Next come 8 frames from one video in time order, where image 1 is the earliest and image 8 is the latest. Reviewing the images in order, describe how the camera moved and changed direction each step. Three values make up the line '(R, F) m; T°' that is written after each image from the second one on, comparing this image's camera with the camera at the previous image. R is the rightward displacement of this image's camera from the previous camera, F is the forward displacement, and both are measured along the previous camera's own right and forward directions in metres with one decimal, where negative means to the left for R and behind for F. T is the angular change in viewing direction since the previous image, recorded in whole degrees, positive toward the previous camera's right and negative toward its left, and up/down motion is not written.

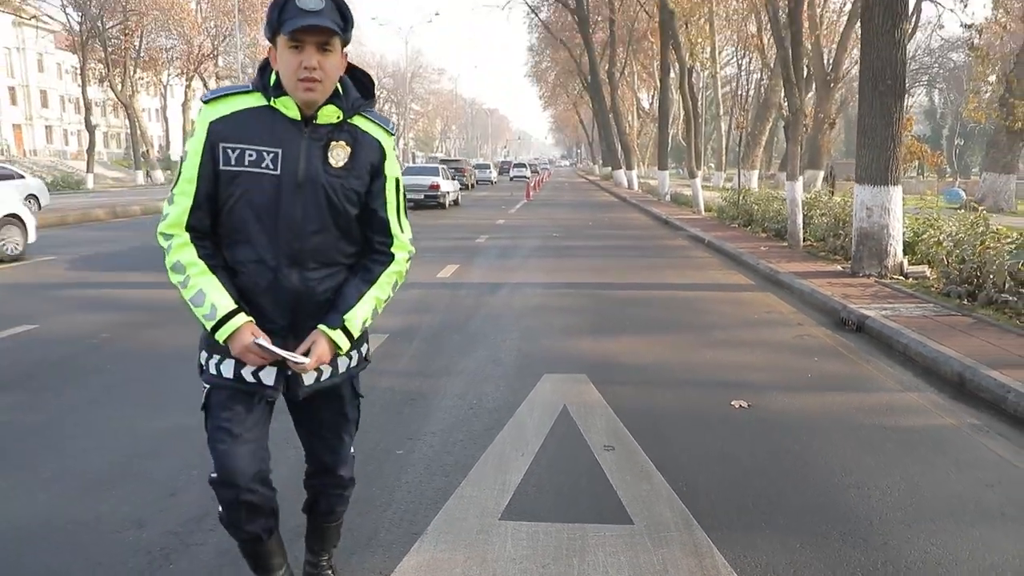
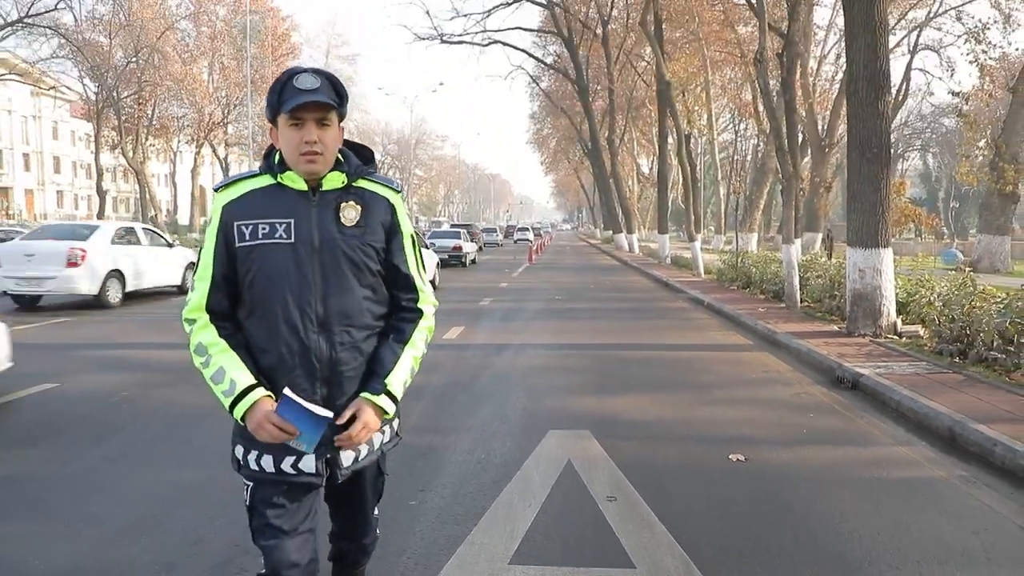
(0.0, -0.3) m; 0°
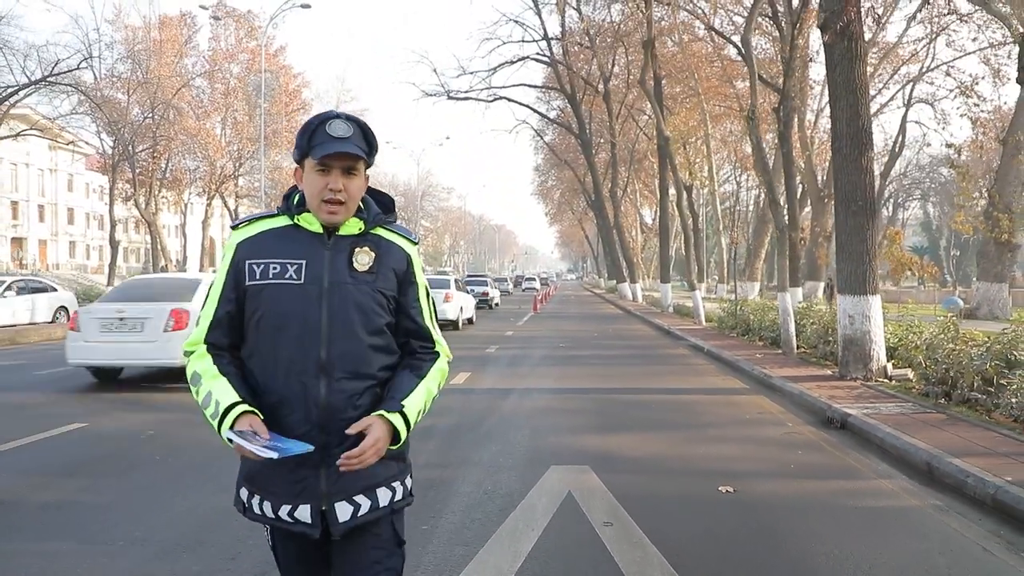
(0.0, -0.5) m; 0°
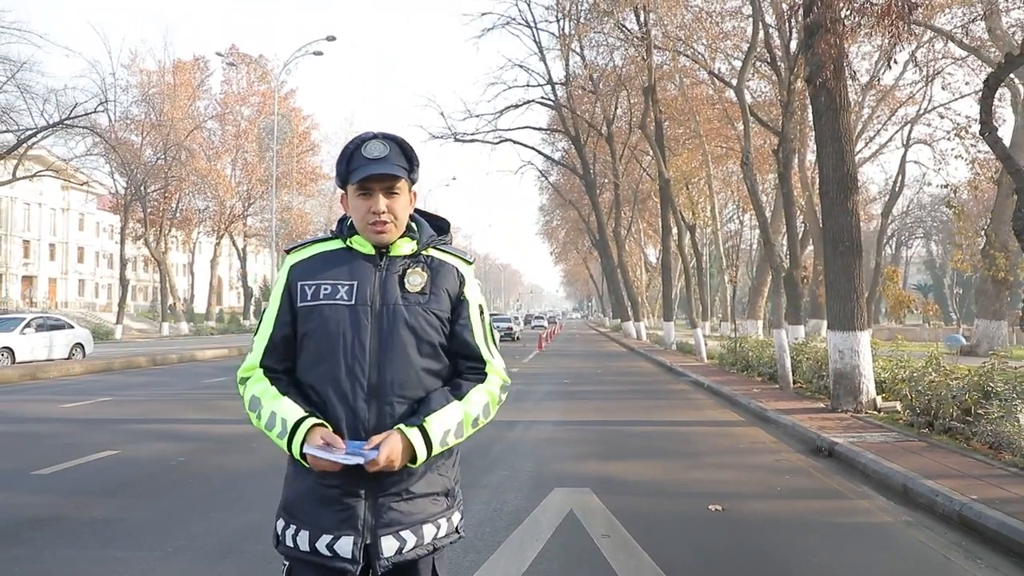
(0.0, -0.6) m; 0°
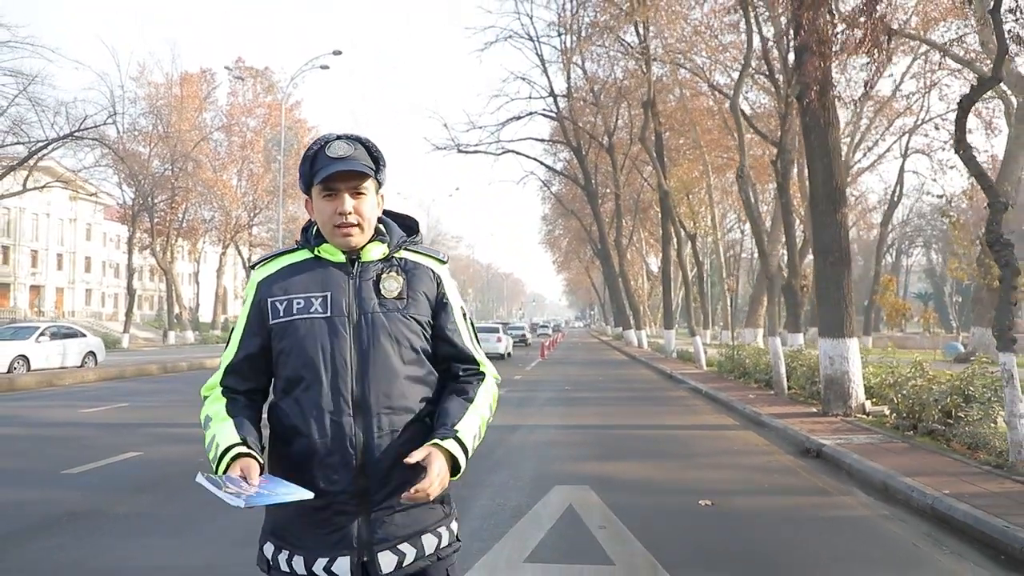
(0.0, -0.5) m; 0°
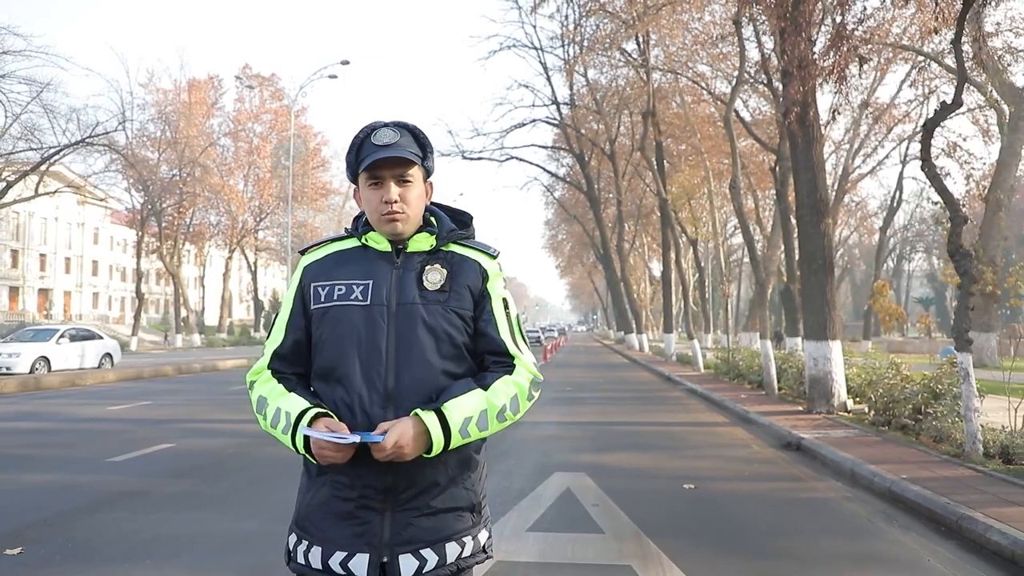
(0.0, -0.8) m; 0°
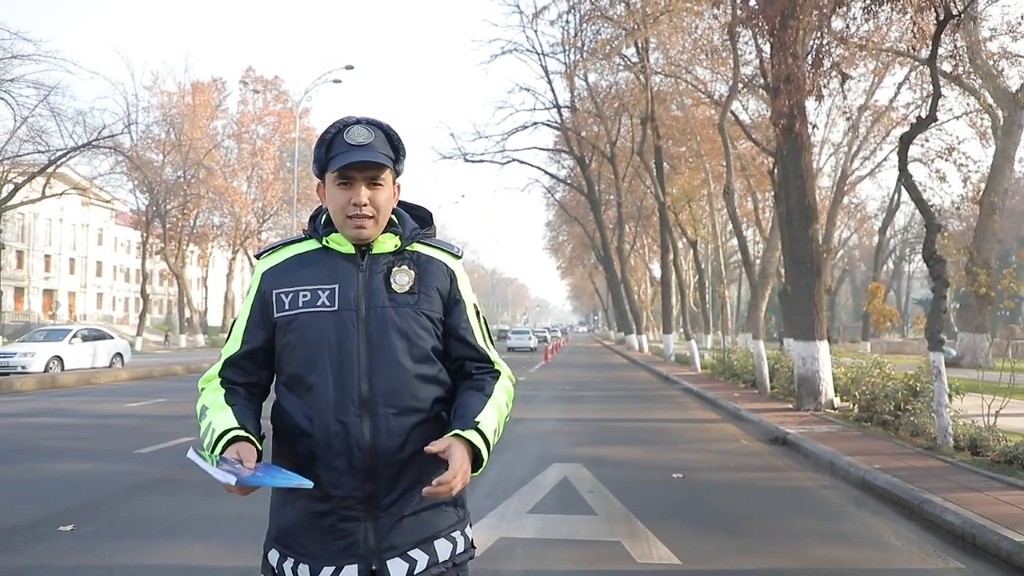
(0.0, -0.6) m; 0°
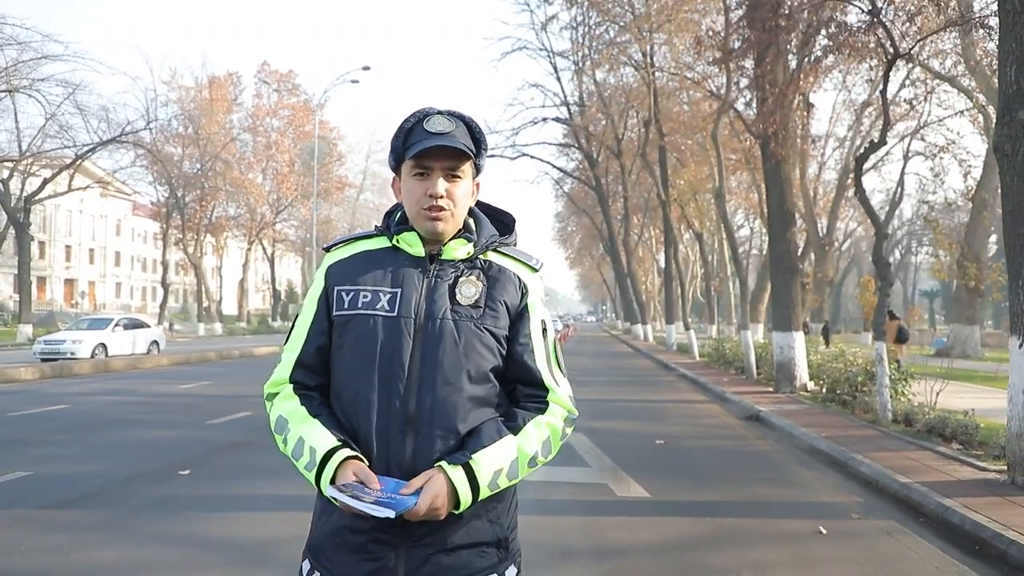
(0.0, -1.8) m; -1°
